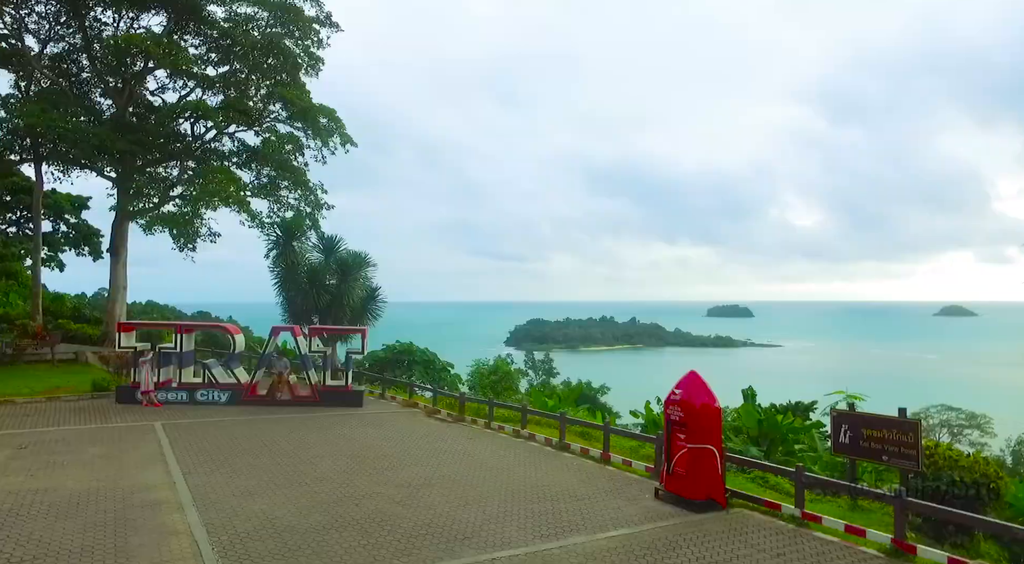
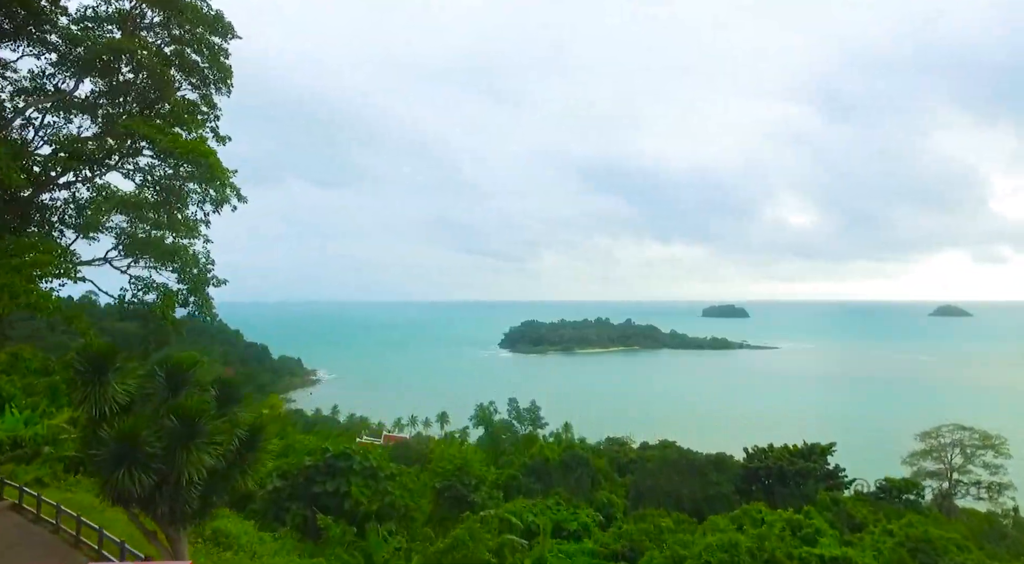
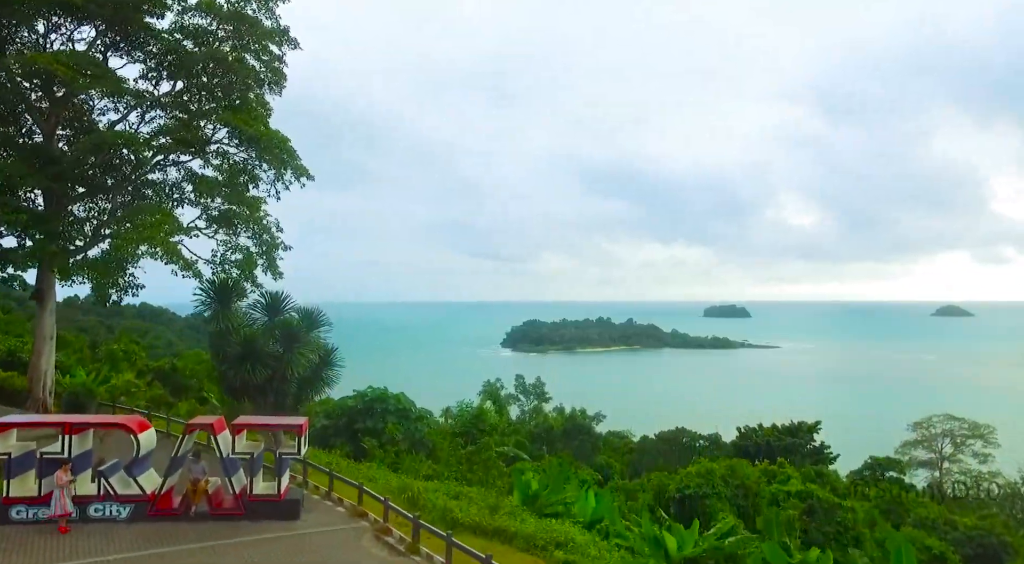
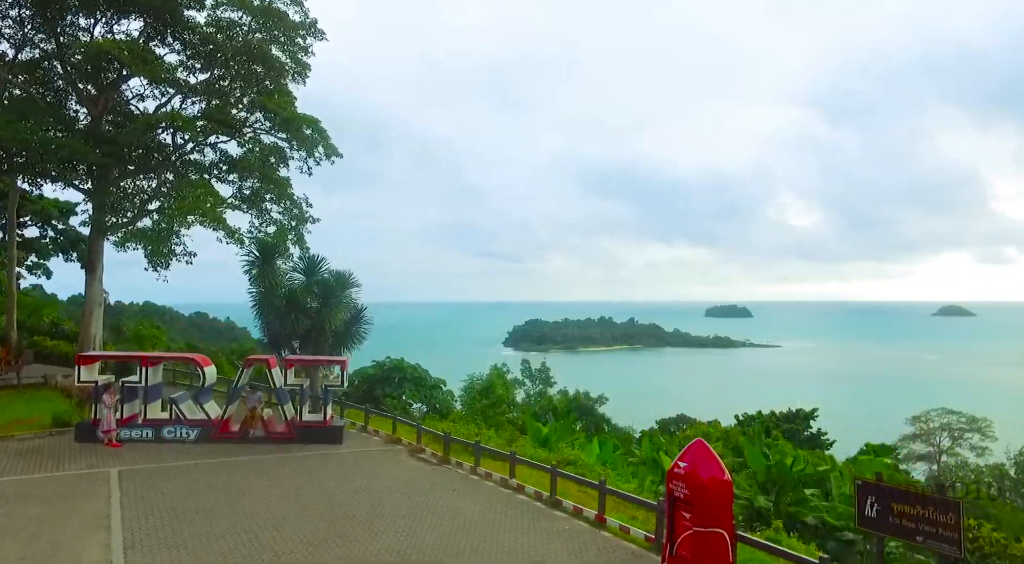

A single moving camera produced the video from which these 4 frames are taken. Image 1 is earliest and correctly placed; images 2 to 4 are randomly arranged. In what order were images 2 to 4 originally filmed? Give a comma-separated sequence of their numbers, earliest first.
4, 3, 2
